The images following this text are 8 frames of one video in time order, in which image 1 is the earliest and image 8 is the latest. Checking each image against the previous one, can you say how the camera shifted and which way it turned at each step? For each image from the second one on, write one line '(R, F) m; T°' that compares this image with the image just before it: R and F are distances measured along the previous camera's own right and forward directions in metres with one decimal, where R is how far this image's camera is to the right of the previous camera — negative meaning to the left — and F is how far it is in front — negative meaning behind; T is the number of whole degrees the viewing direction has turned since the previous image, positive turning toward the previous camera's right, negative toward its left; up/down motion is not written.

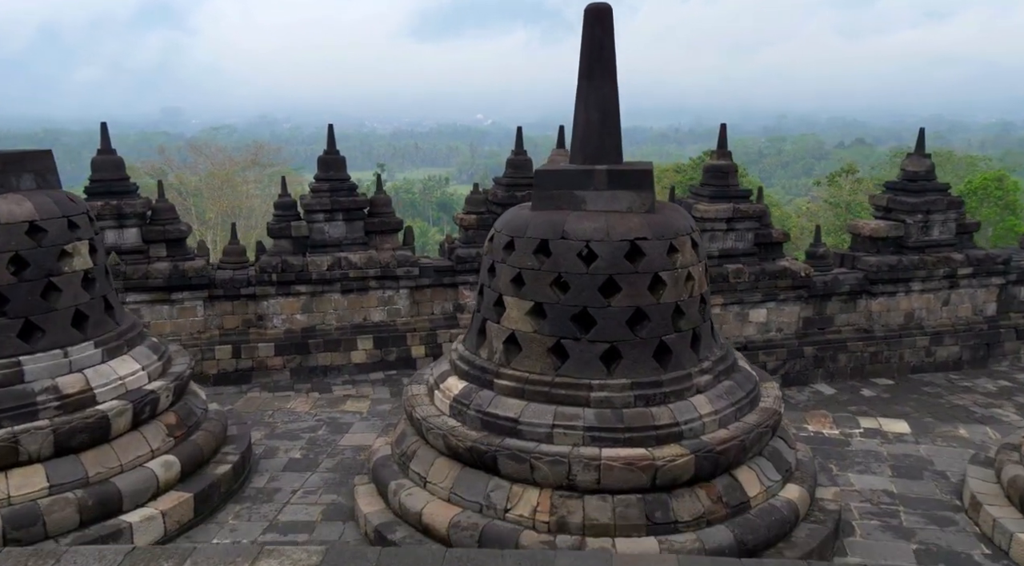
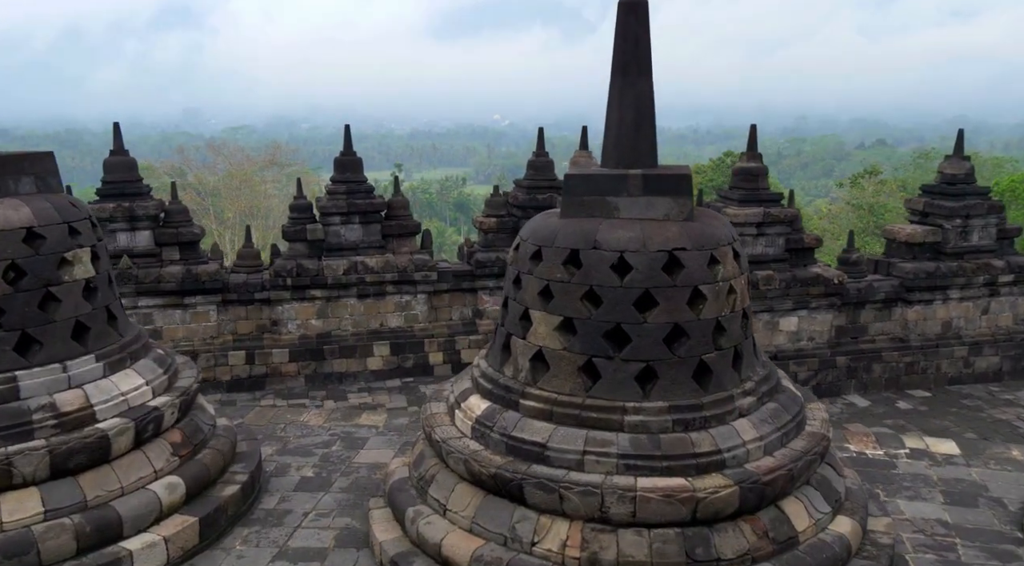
(-0.1, +0.3) m; -1°
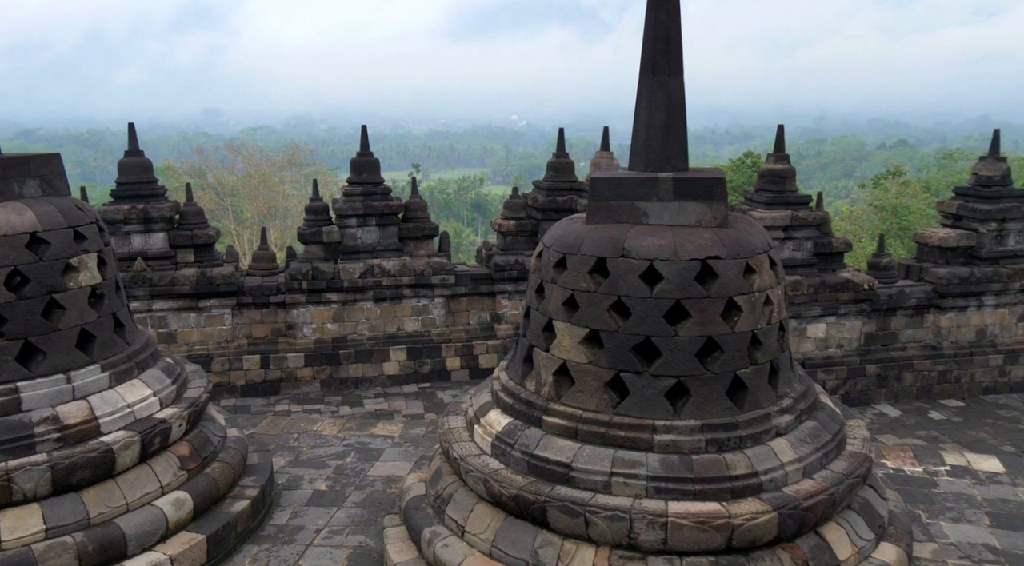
(0.0, +0.2) m; -1°
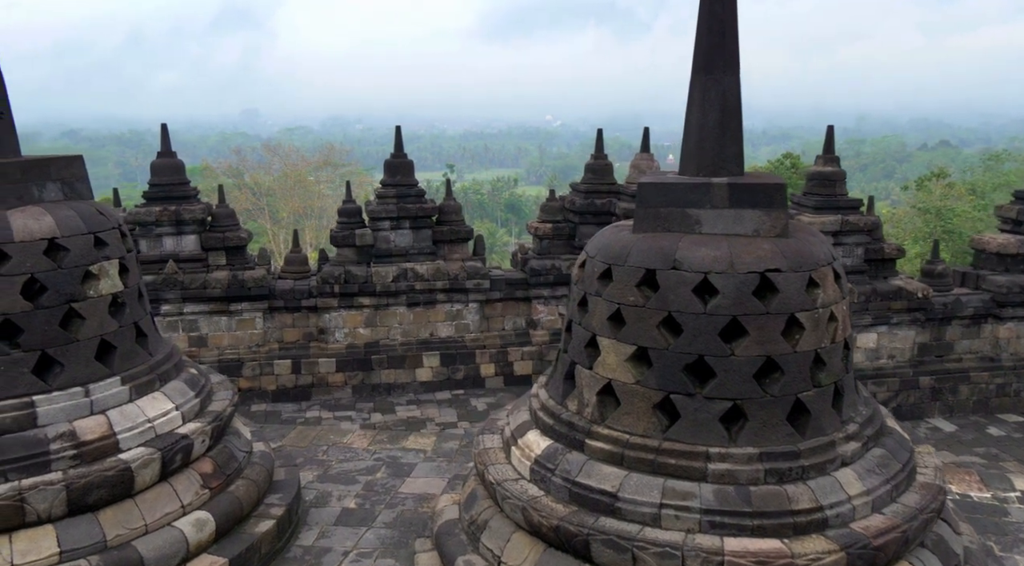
(0.0, +0.3) m; -2°
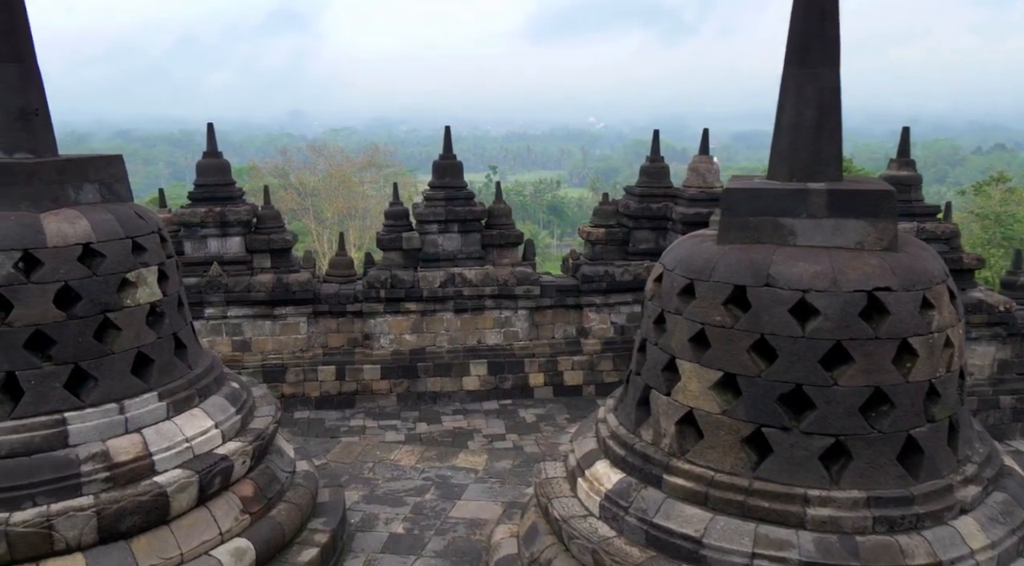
(-0.1, +0.4) m; -3°
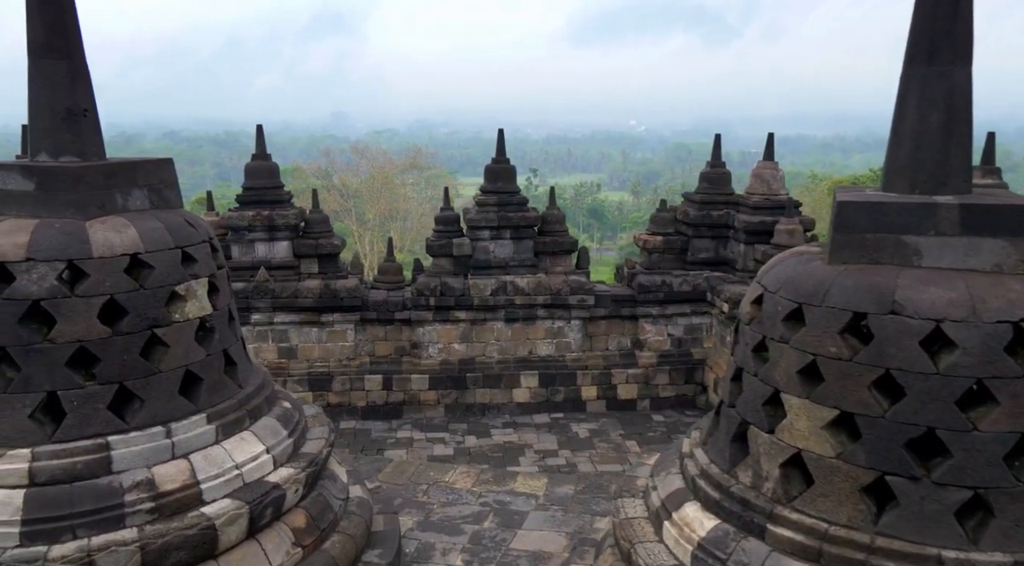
(-0.2, +0.3) m; -2°
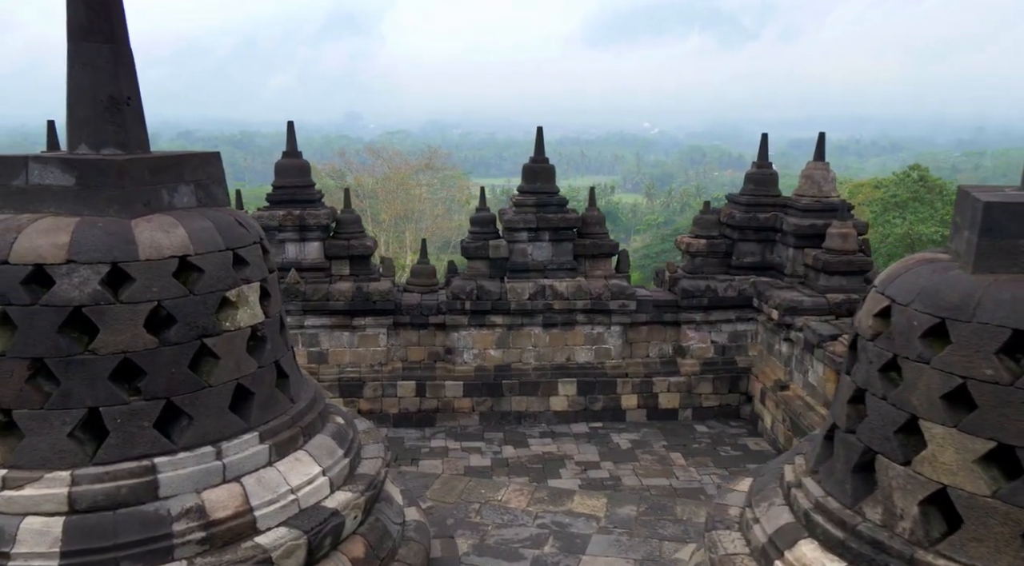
(-0.3, +0.4) m; -1°
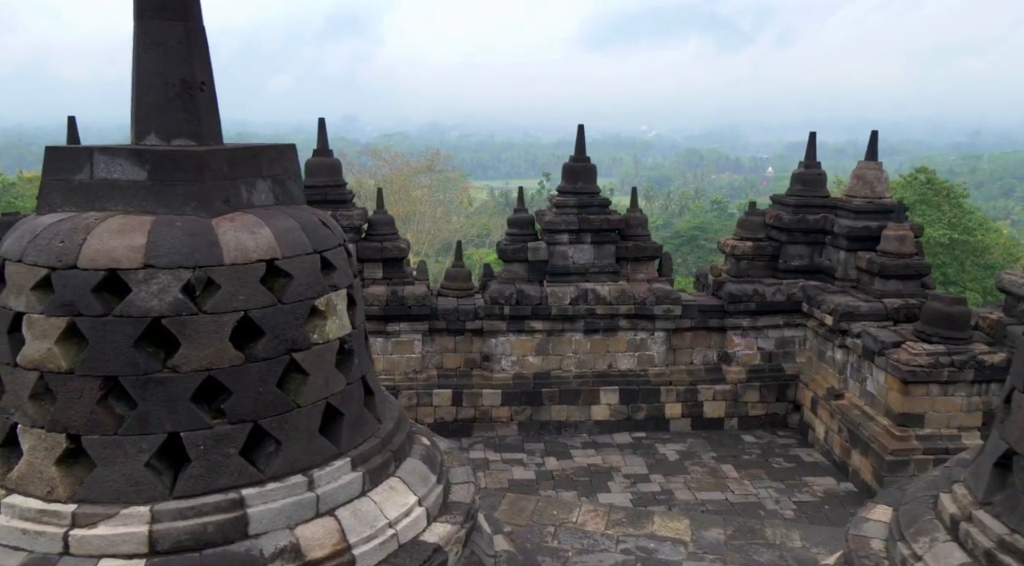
(-0.4, +0.4) m; 0°
